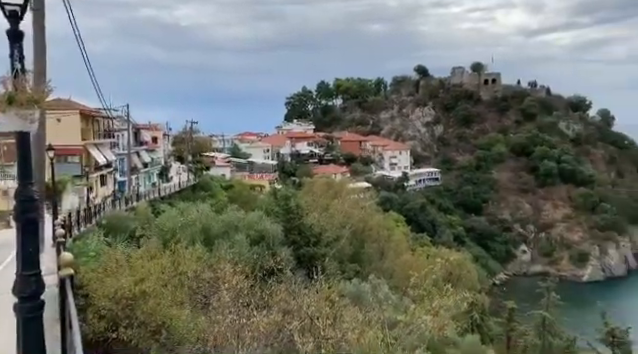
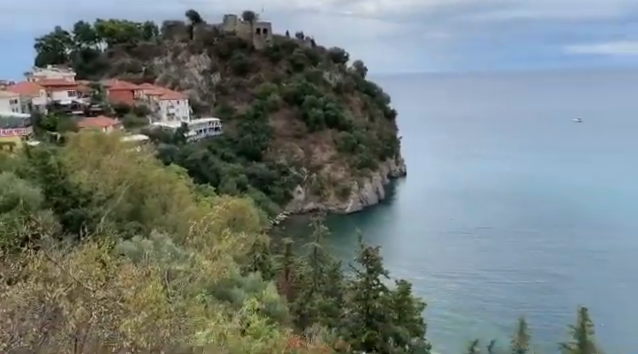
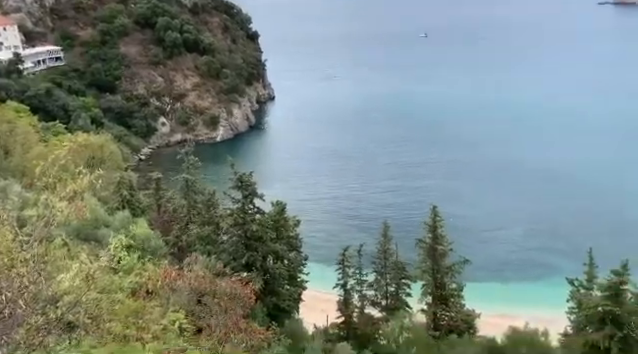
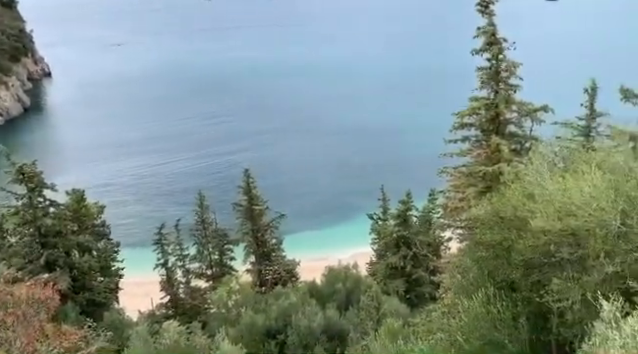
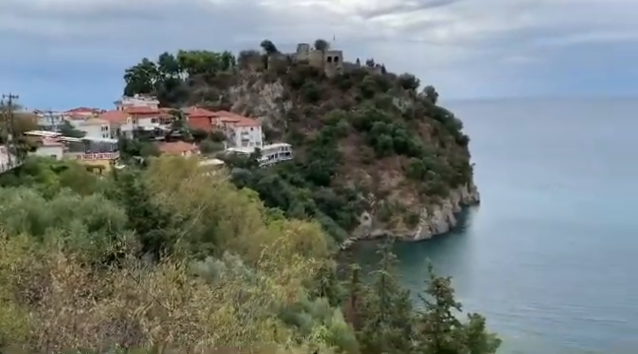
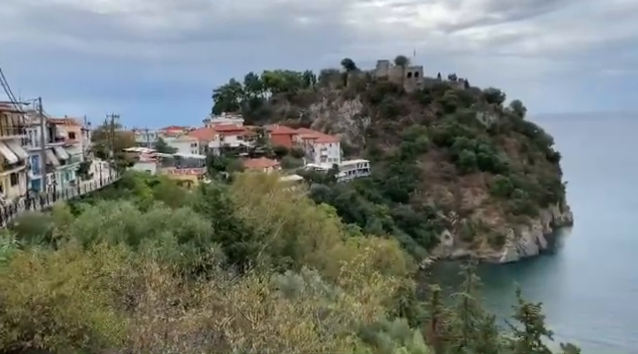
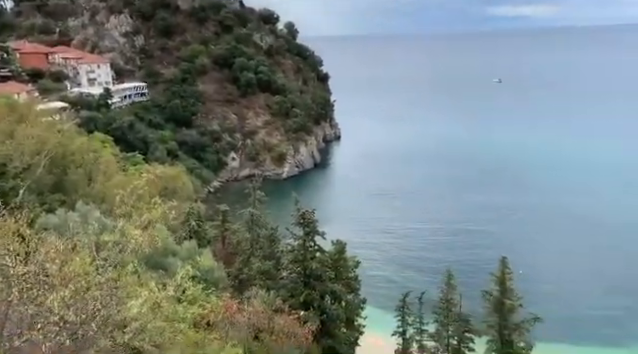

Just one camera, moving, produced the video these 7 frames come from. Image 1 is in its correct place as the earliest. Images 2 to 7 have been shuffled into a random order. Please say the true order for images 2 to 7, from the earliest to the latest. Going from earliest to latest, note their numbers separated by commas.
6, 5, 2, 7, 3, 4
